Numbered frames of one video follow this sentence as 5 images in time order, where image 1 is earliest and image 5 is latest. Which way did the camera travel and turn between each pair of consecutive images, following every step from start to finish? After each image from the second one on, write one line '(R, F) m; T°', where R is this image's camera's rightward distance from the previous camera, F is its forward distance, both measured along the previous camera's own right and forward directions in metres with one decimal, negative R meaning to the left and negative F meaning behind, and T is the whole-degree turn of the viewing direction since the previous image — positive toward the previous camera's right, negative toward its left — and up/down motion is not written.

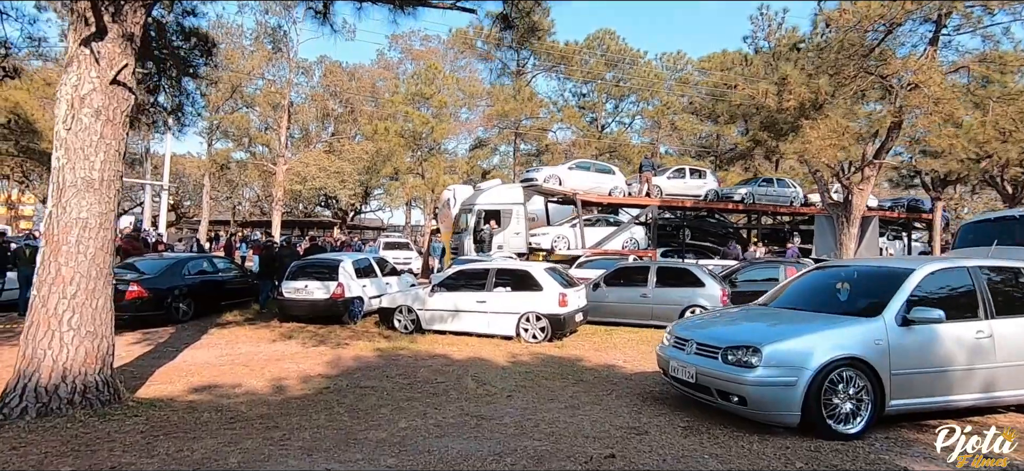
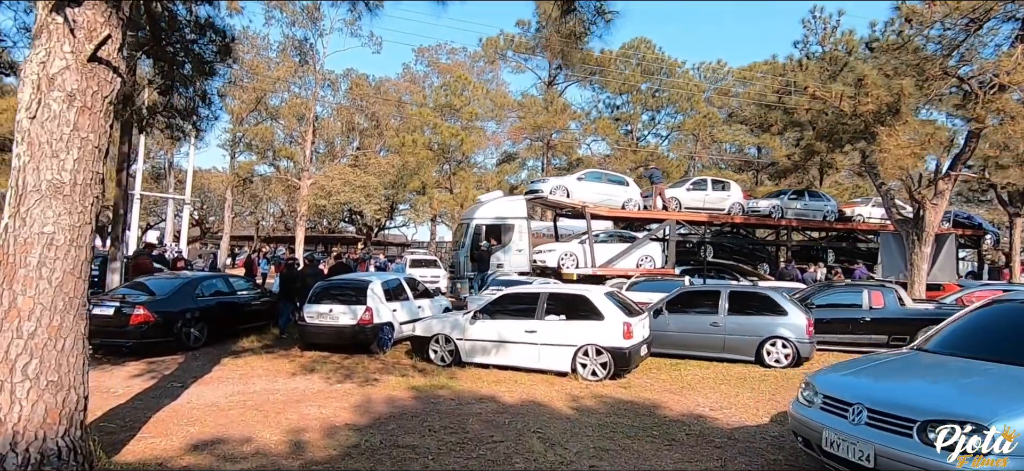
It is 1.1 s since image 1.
(-0.5, +1.4) m; -2°
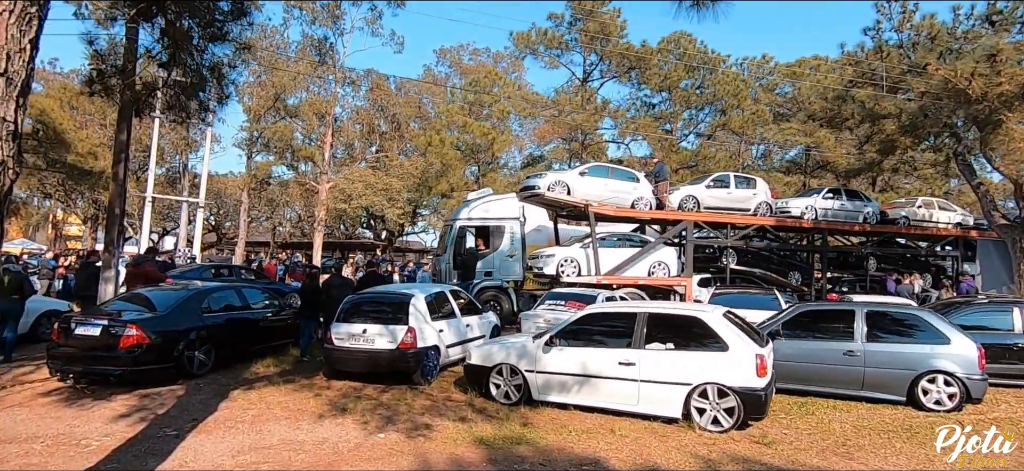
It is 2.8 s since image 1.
(-0.9, +2.0) m; -1°
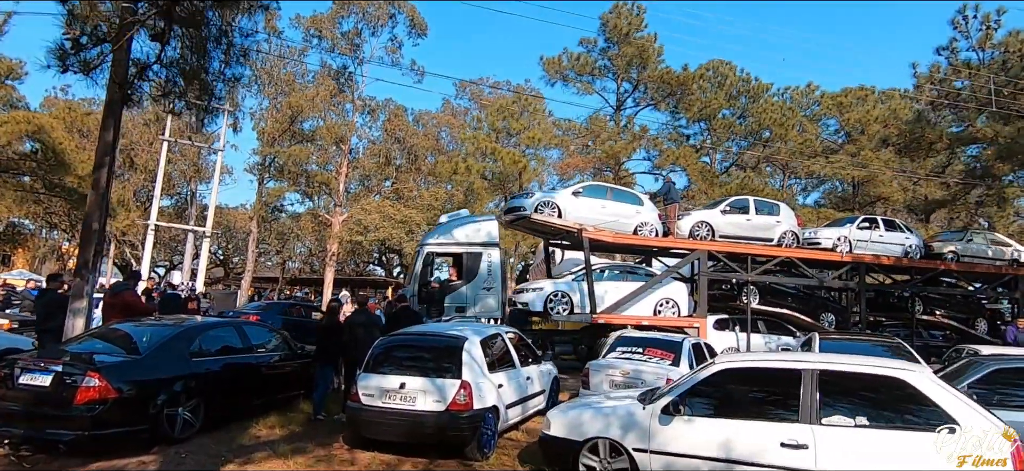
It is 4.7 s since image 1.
(-0.9, +2.1) m; -1°
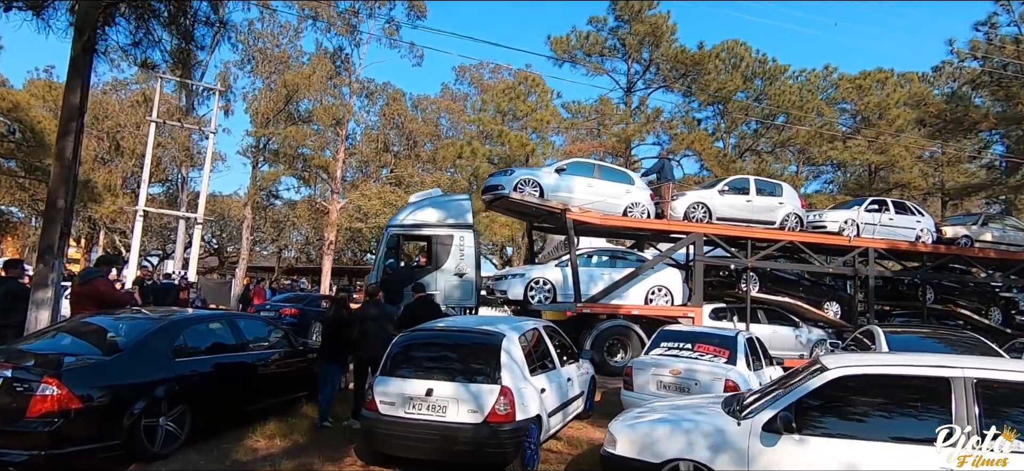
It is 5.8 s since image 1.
(-0.5, +1.1) m; +1°
